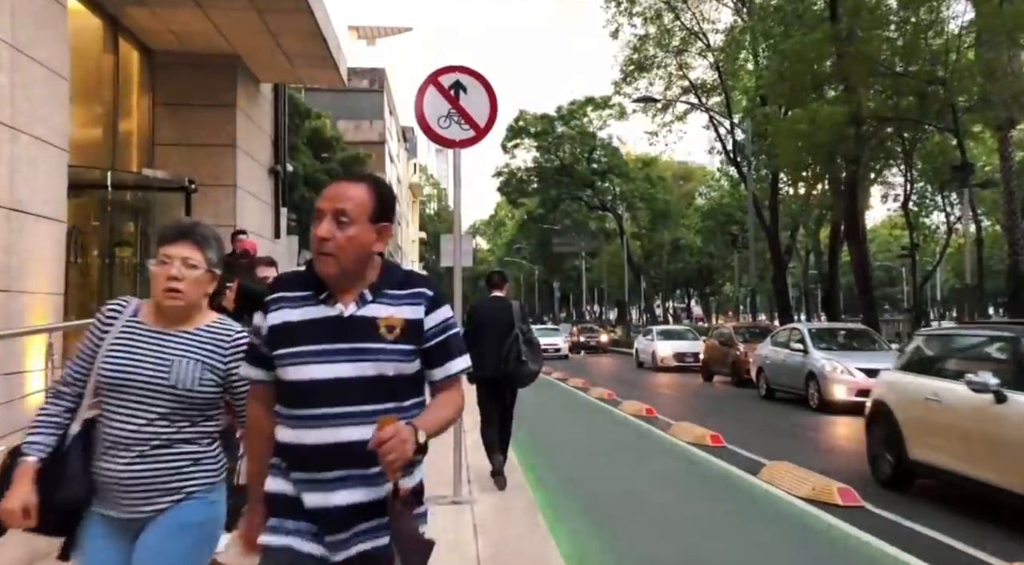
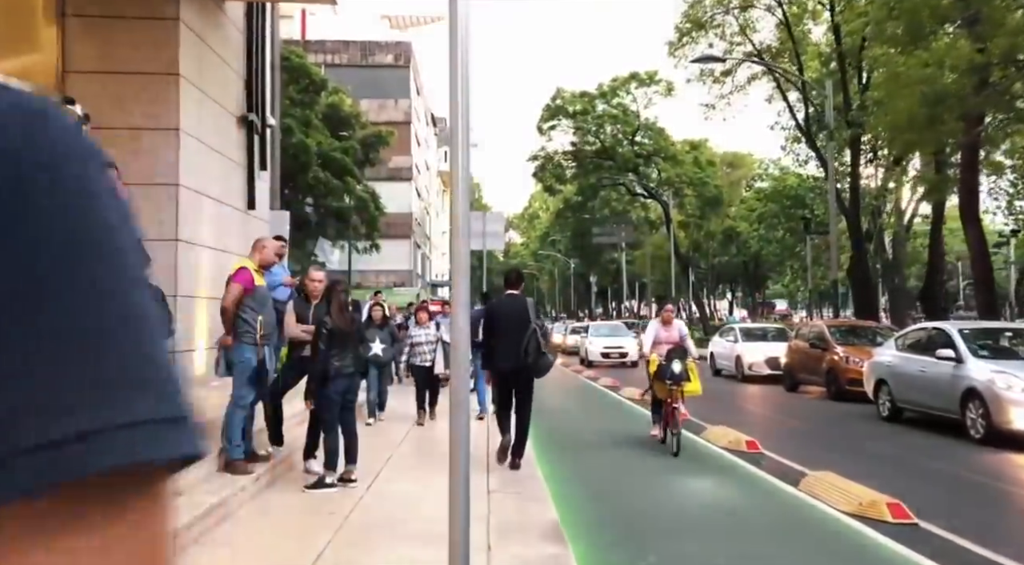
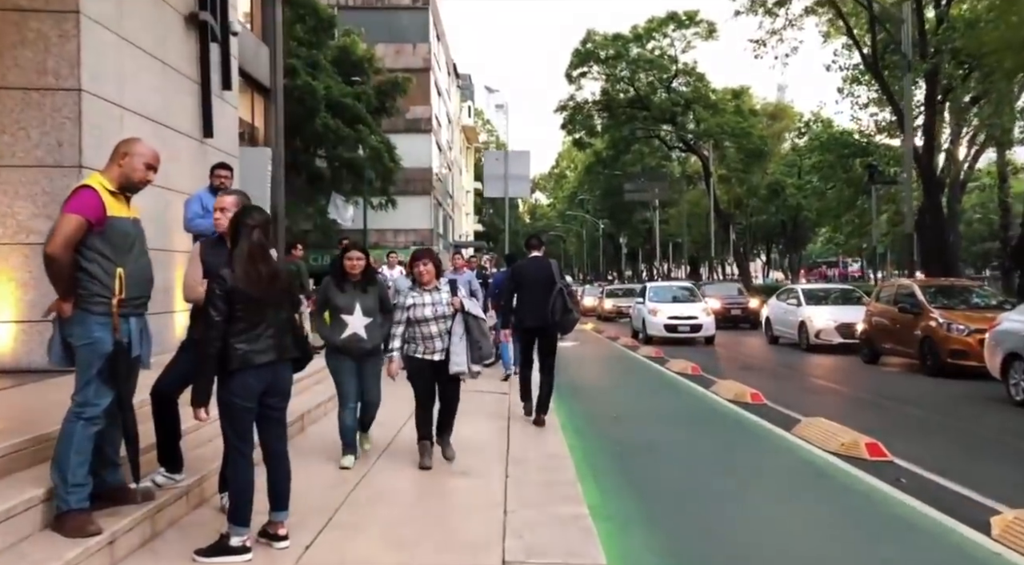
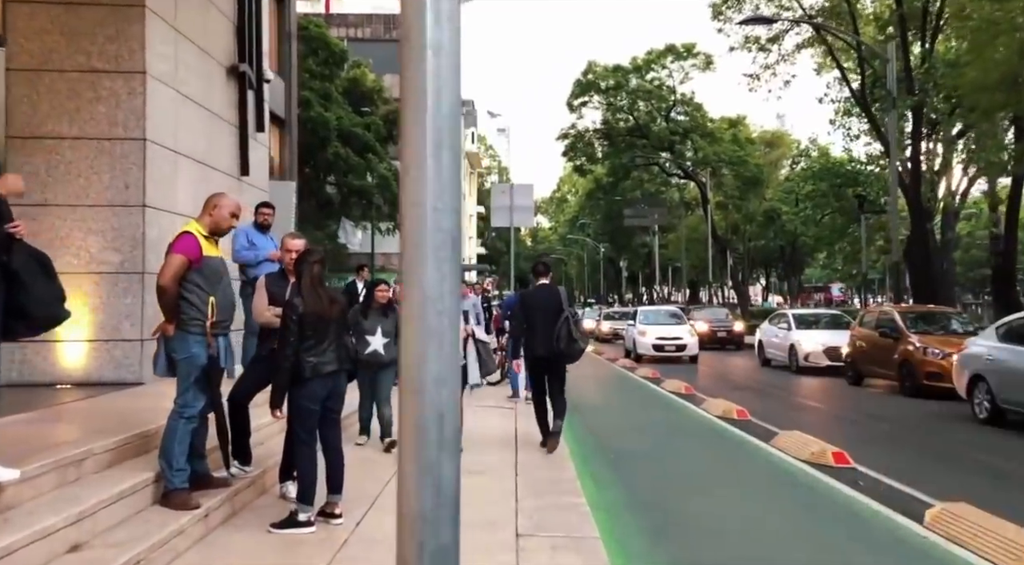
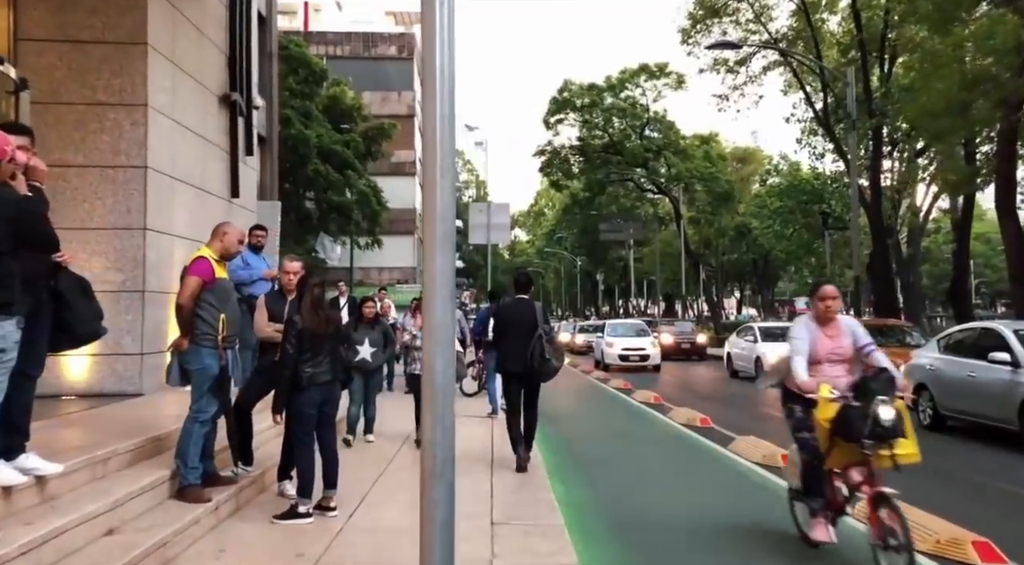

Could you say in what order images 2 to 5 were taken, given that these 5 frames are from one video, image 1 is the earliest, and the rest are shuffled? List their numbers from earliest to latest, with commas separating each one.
2, 5, 4, 3
